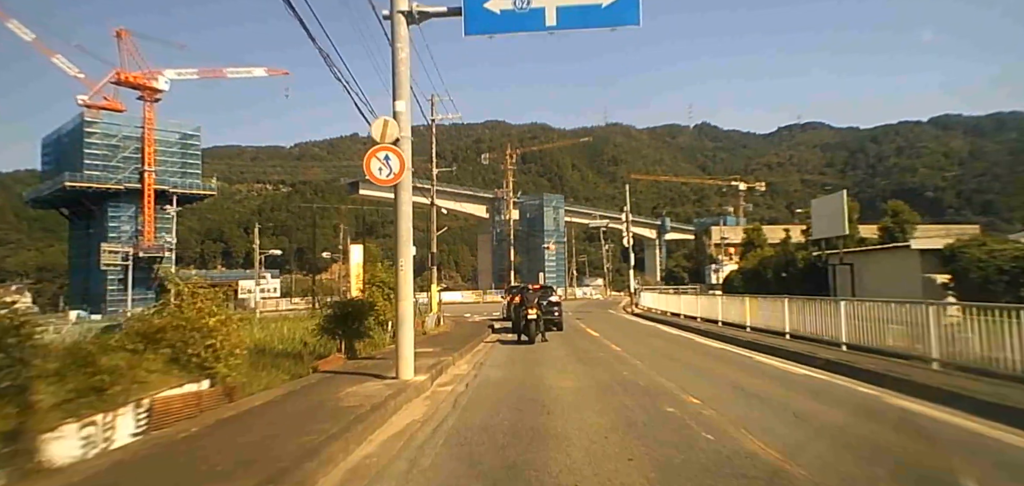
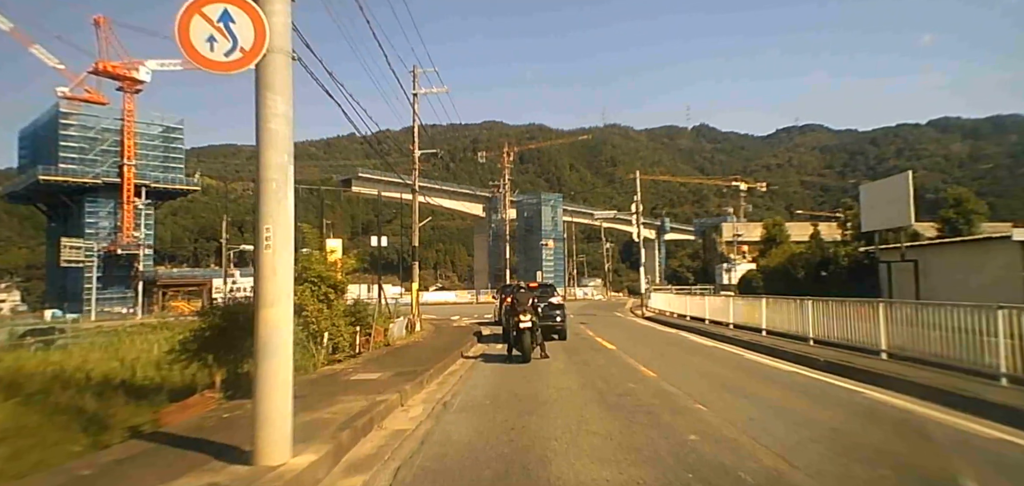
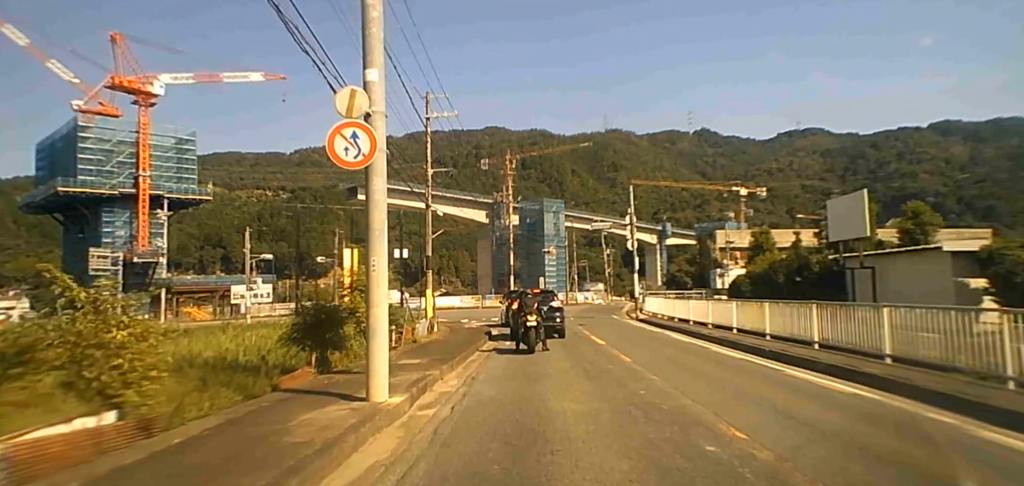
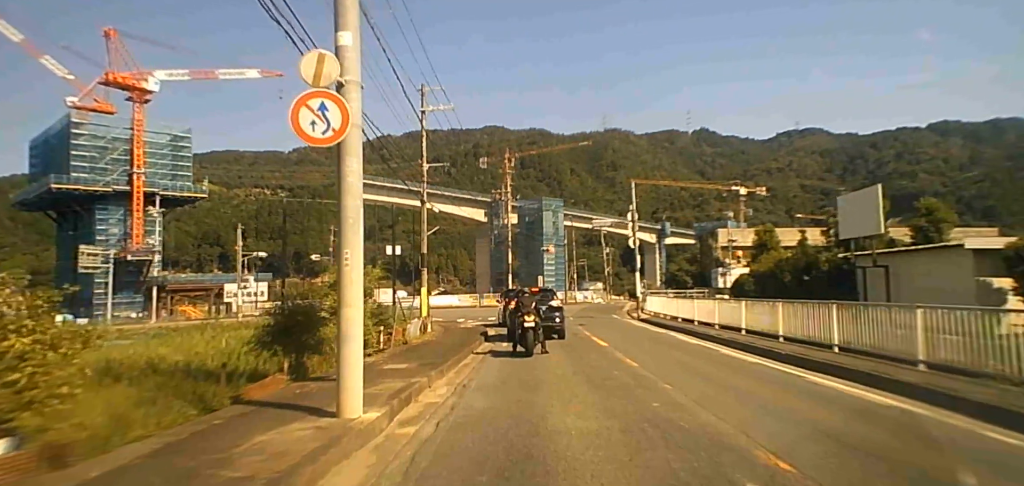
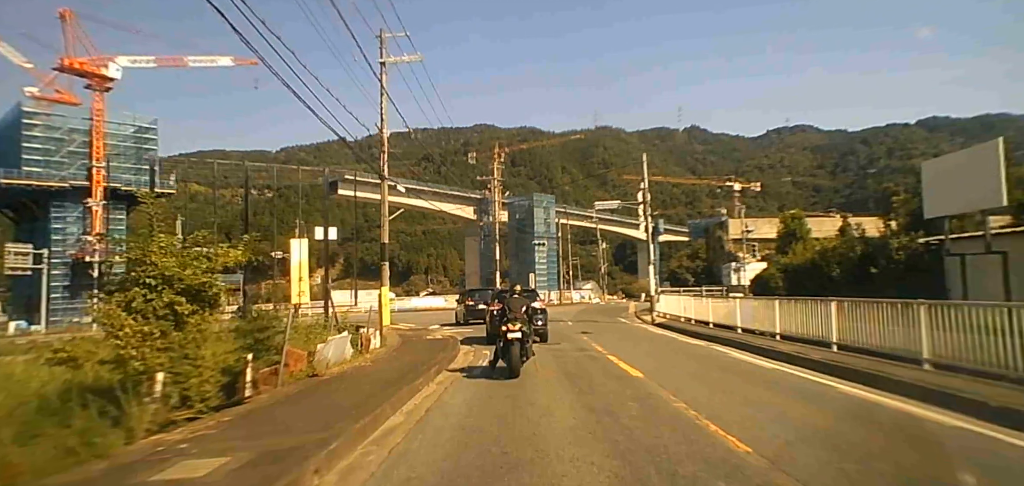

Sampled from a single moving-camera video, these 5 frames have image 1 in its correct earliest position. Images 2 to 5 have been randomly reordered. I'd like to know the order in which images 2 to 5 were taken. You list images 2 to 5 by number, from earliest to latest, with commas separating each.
3, 4, 2, 5
